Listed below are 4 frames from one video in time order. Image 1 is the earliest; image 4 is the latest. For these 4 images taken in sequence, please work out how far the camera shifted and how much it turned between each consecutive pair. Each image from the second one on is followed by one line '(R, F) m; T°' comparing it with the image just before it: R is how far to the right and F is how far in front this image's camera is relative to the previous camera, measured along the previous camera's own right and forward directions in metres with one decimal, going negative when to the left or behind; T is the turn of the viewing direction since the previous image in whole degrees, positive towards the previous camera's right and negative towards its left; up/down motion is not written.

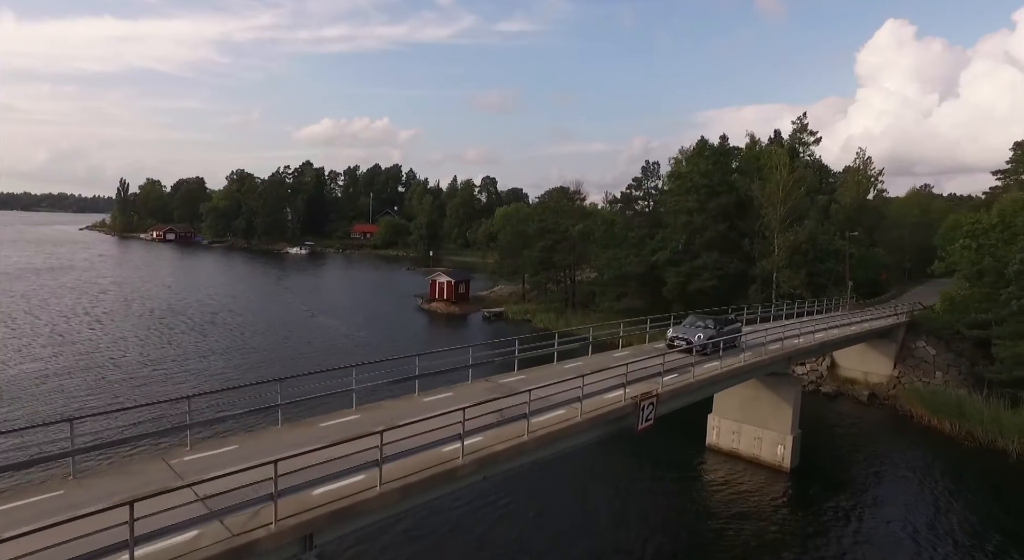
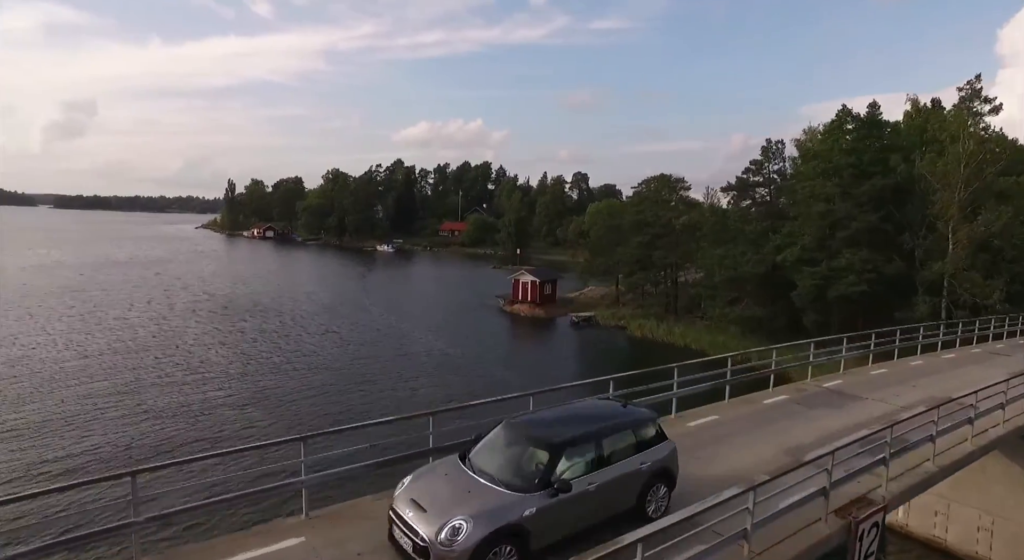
(0.0, +6.0) m; -8°
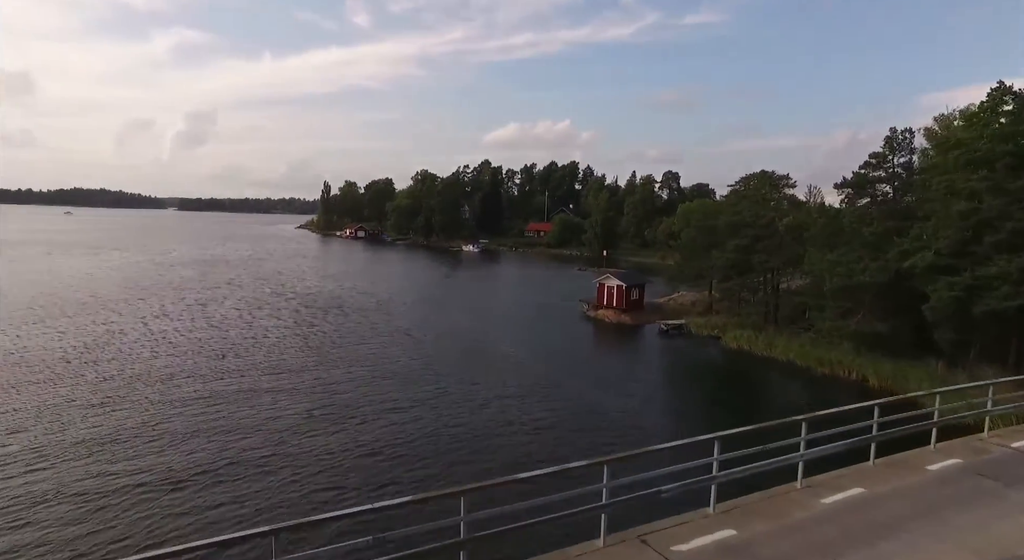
(+0.2, +2.4) m; -8°
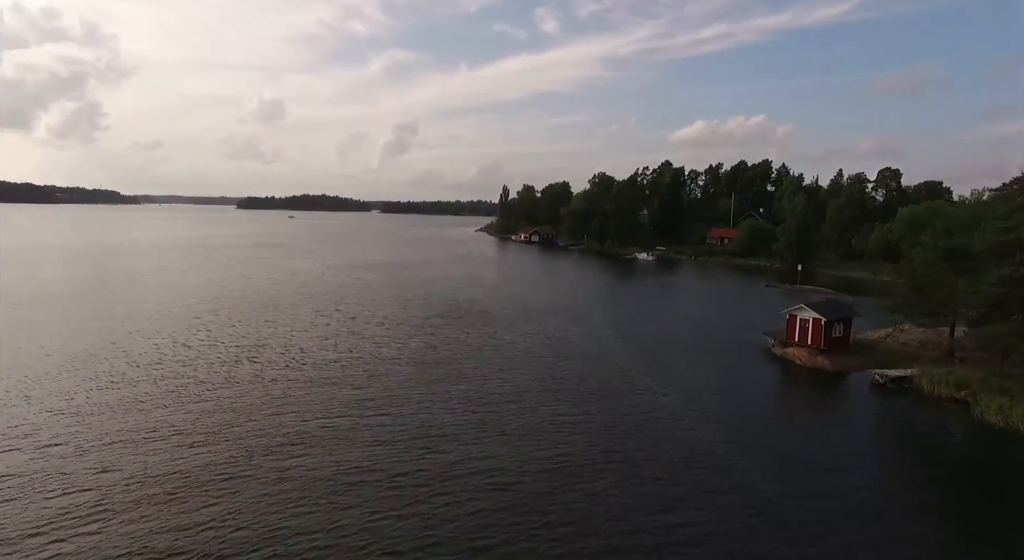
(+1.4, +8.1) m; -16°
